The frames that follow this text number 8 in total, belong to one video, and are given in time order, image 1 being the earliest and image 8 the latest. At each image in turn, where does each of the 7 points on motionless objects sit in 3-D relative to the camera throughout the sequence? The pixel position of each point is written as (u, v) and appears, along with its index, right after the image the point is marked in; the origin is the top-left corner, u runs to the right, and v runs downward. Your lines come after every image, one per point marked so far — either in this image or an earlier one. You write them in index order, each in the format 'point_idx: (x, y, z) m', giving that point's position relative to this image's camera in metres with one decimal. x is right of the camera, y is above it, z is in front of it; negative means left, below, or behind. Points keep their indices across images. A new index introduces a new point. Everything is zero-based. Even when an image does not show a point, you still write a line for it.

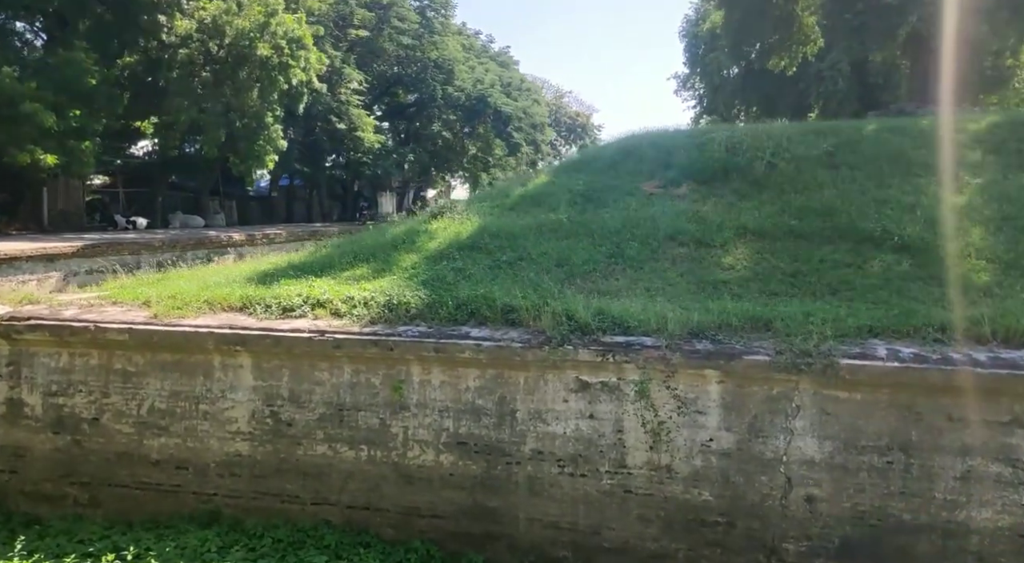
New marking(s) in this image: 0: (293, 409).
0: (-1.3, -0.8, +4.2) m
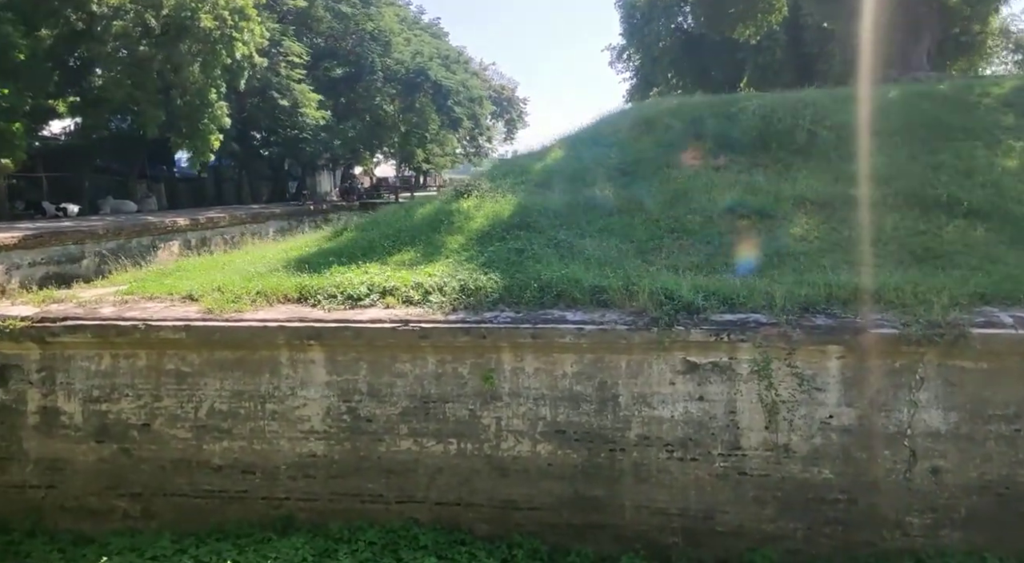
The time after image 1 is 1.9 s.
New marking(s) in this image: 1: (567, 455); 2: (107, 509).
0: (-0.8, -0.7, +3.9) m
1: (+0.3, -0.9, +3.8) m
2: (-2.4, -1.3, +4.2) m
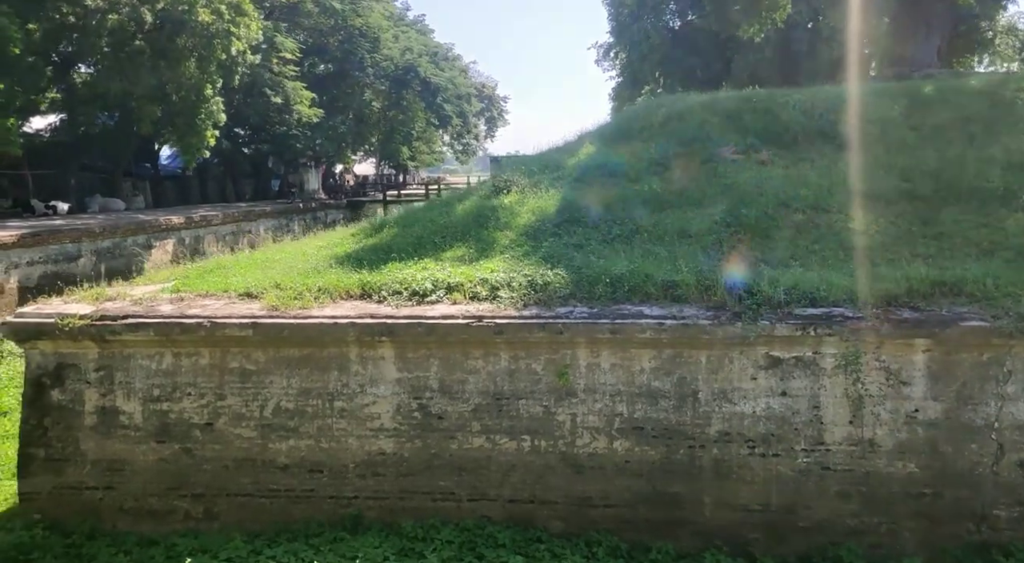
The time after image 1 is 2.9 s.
0: (-0.4, -0.7, +3.9) m
1: (+0.7, -0.9, +3.7) m
2: (-2.0, -1.3, +4.1) m
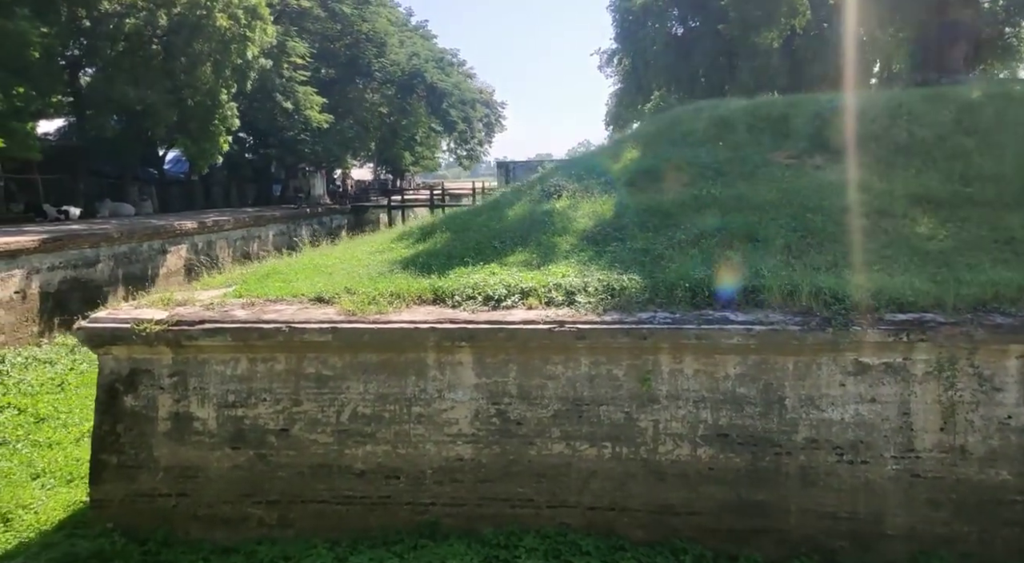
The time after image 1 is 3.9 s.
0: (+0.1, -0.7, +3.9) m
1: (+1.1, -0.9, +3.7) m
2: (-1.5, -1.4, +4.1) m
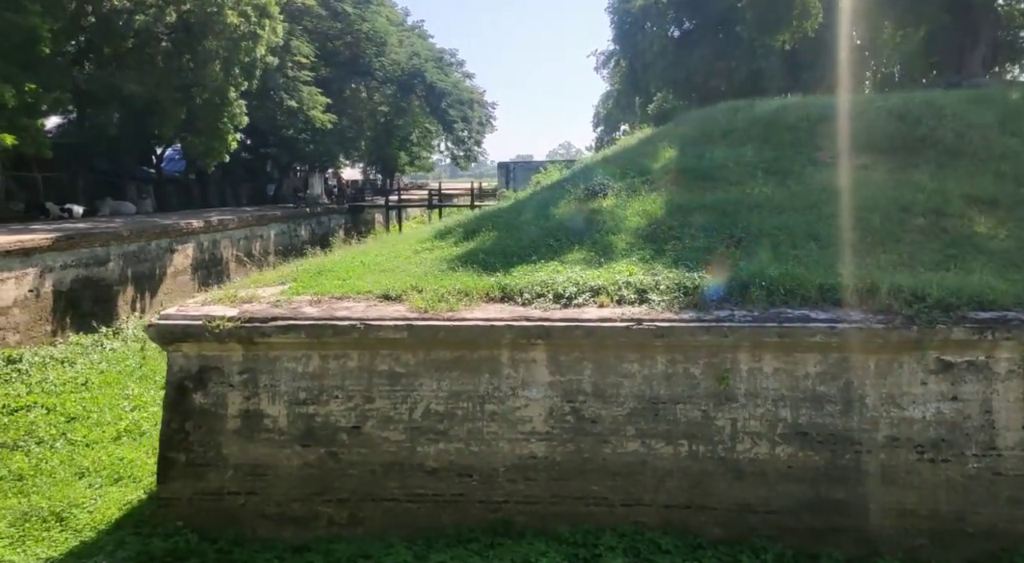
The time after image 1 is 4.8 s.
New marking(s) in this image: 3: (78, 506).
0: (+0.5, -0.7, +3.8) m
1: (+1.6, -0.9, +3.7) m
2: (-1.1, -1.3, +4.0) m
3: (-3.0, -1.6, +4.9) m
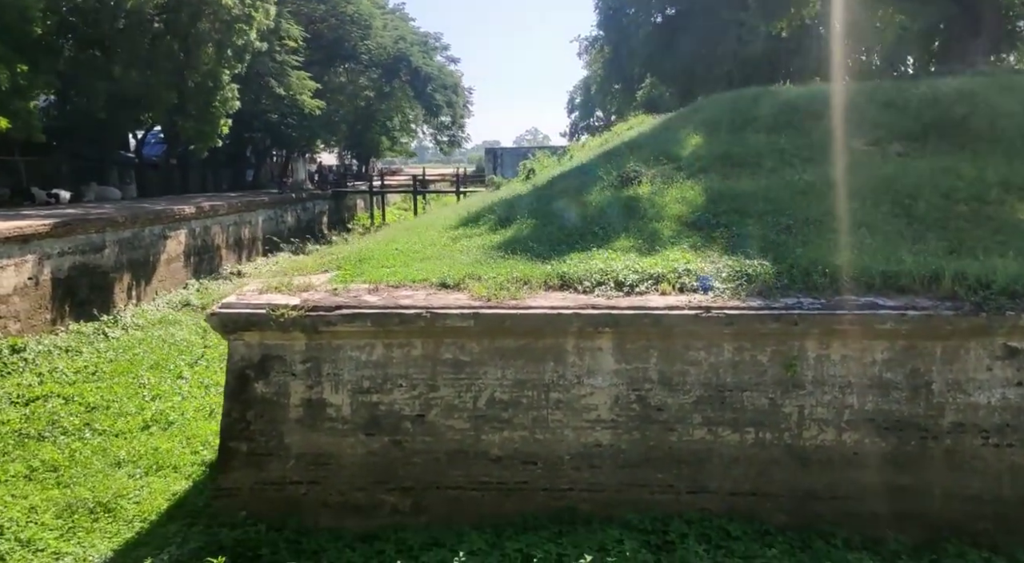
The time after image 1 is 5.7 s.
0: (+0.8, -0.6, +3.9) m
1: (+1.9, -0.8, +3.8) m
2: (-0.8, -1.3, +4.0) m
3: (-2.7, -1.5, +4.9) m
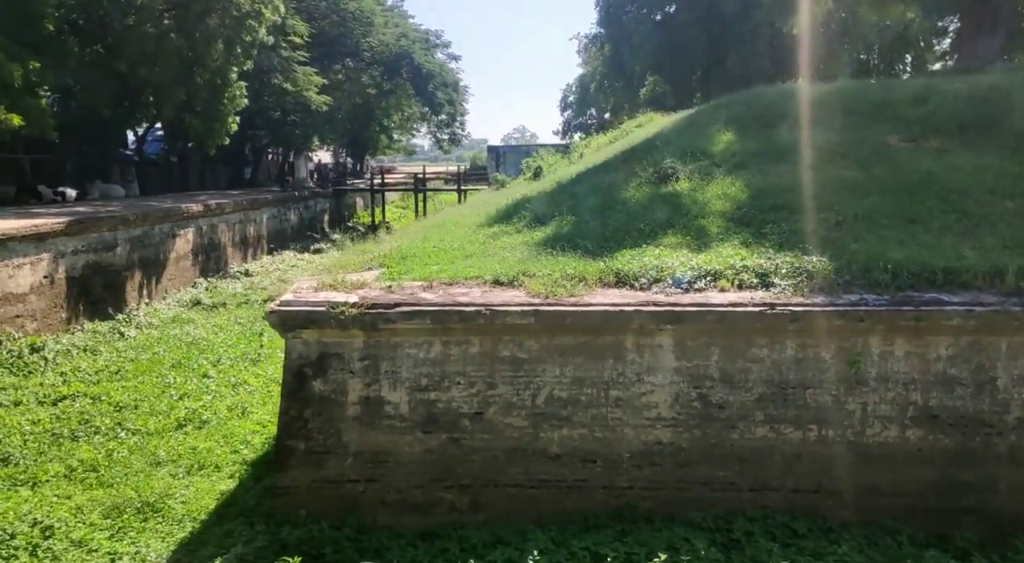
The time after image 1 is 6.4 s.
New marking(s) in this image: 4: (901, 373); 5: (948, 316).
0: (+1.2, -0.6, +3.8) m
1: (+2.2, -0.8, +3.7) m
2: (-0.4, -1.3, +4.0) m
3: (-2.4, -1.5, +4.9) m
4: (+2.0, -0.5, +3.7) m
5: (+2.2, -0.2, +3.6) m
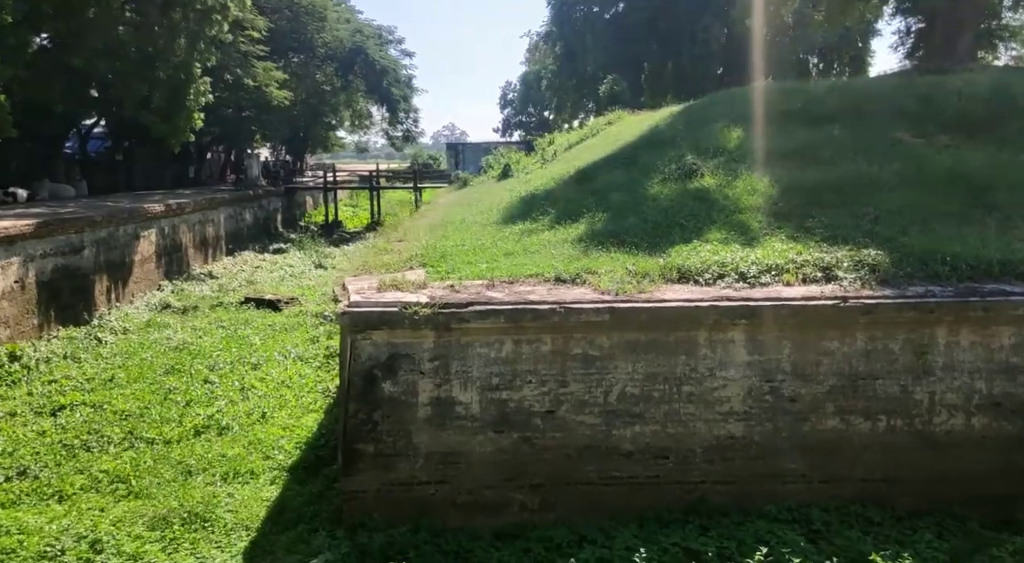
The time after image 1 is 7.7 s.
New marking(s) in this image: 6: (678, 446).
0: (+1.6, -0.6, +3.9) m
1: (+2.7, -0.8, +3.9) m
2: (0.0, -1.2, +4.0) m
3: (-2.0, -1.5, +4.7) m
4: (+2.5, -0.4, +3.8) m
5: (+2.6, -0.1, +3.7) m
6: (+0.9, -0.9, +4.0) m
